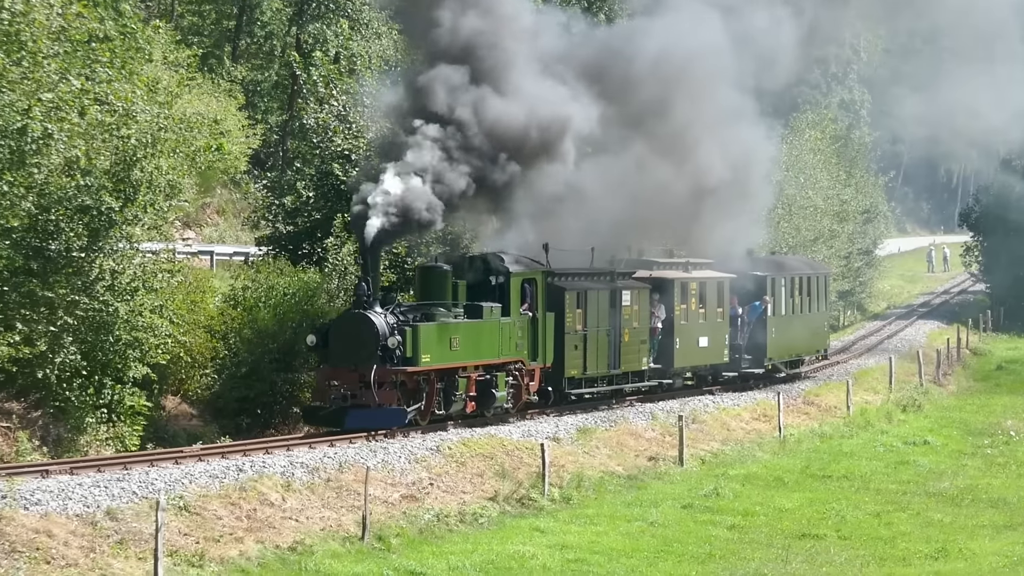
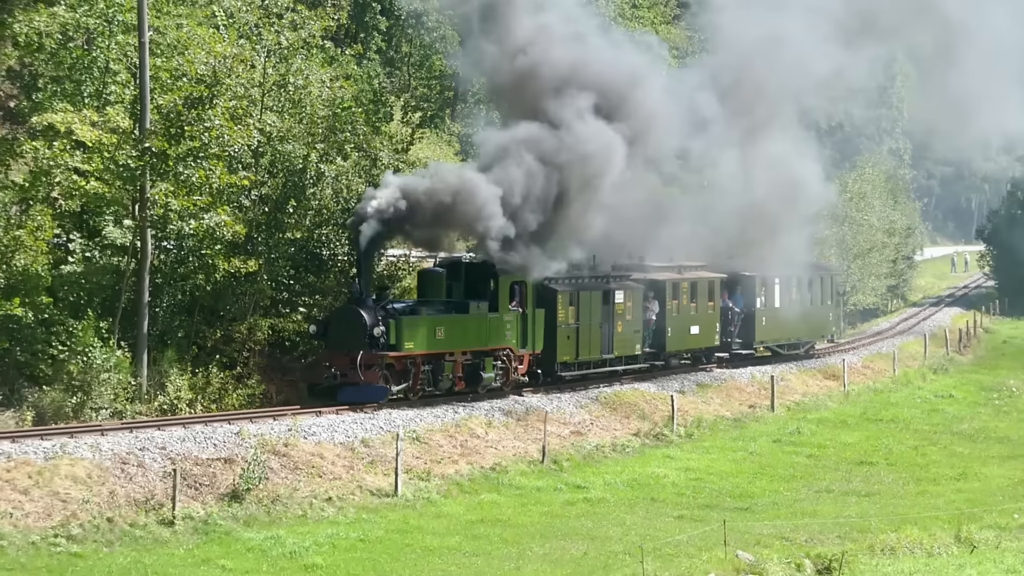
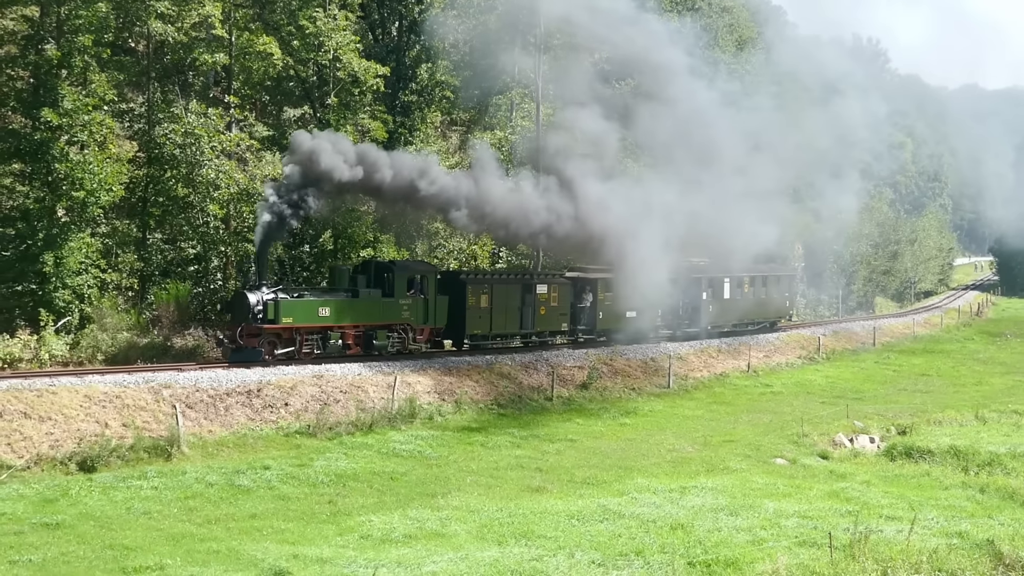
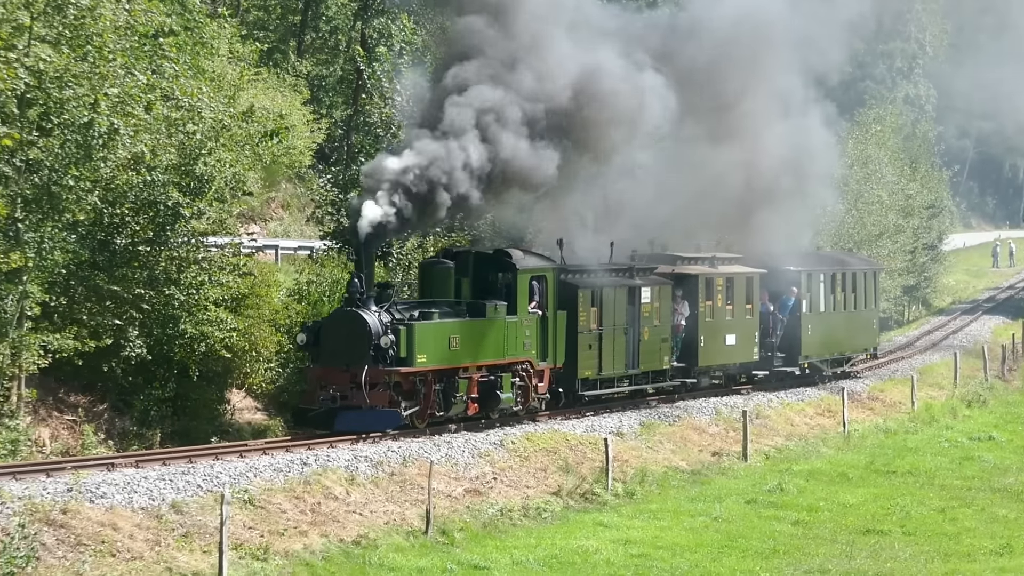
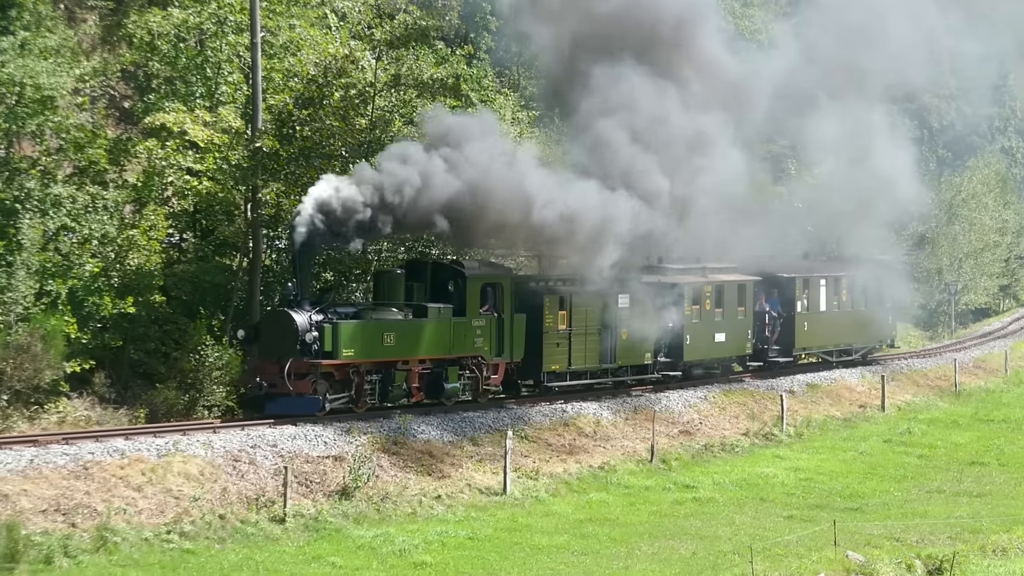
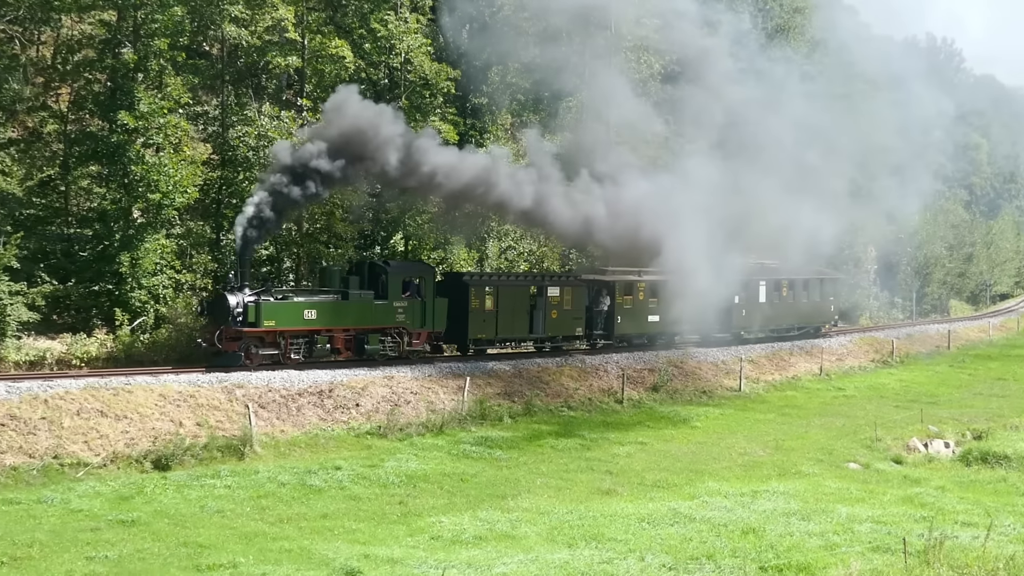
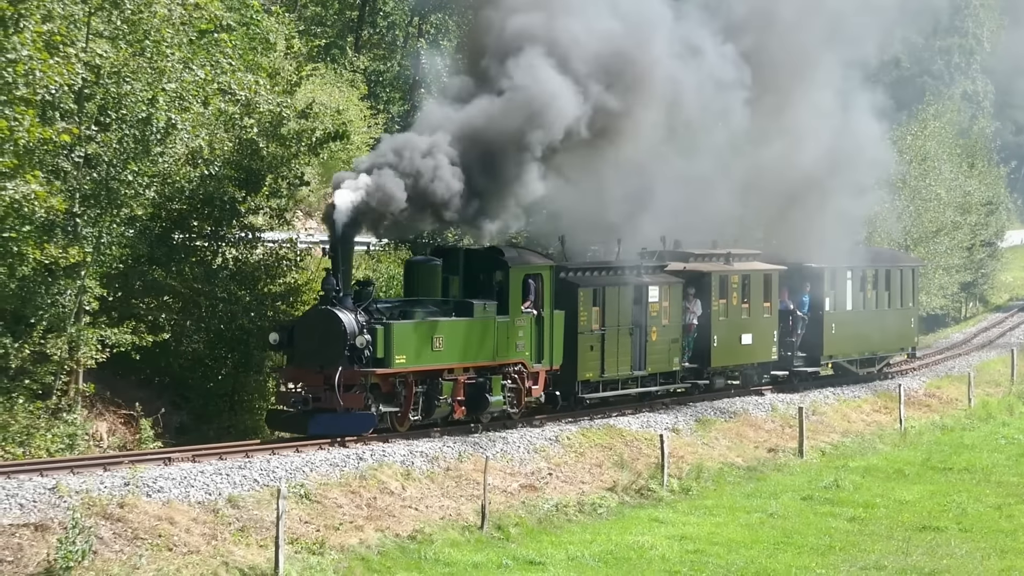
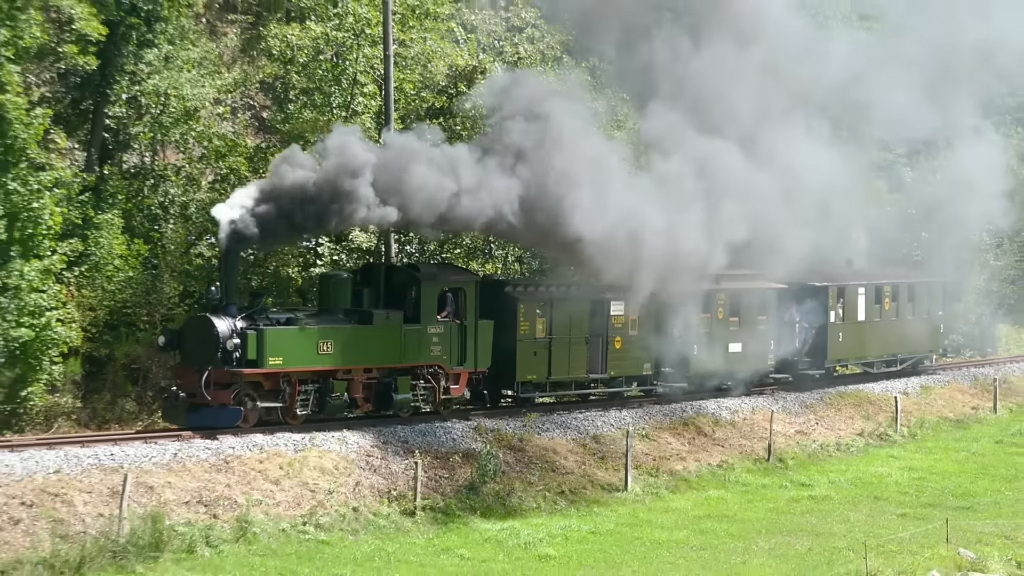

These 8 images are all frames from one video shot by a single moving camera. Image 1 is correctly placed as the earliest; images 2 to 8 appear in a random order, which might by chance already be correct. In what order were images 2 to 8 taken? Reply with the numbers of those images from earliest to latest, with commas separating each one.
4, 7, 2, 5, 8, 3, 6
